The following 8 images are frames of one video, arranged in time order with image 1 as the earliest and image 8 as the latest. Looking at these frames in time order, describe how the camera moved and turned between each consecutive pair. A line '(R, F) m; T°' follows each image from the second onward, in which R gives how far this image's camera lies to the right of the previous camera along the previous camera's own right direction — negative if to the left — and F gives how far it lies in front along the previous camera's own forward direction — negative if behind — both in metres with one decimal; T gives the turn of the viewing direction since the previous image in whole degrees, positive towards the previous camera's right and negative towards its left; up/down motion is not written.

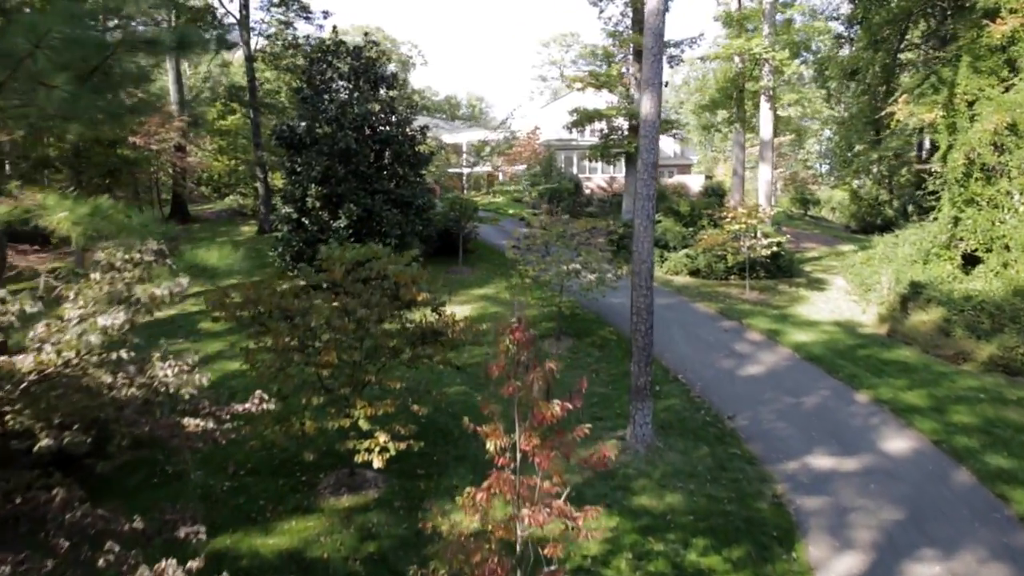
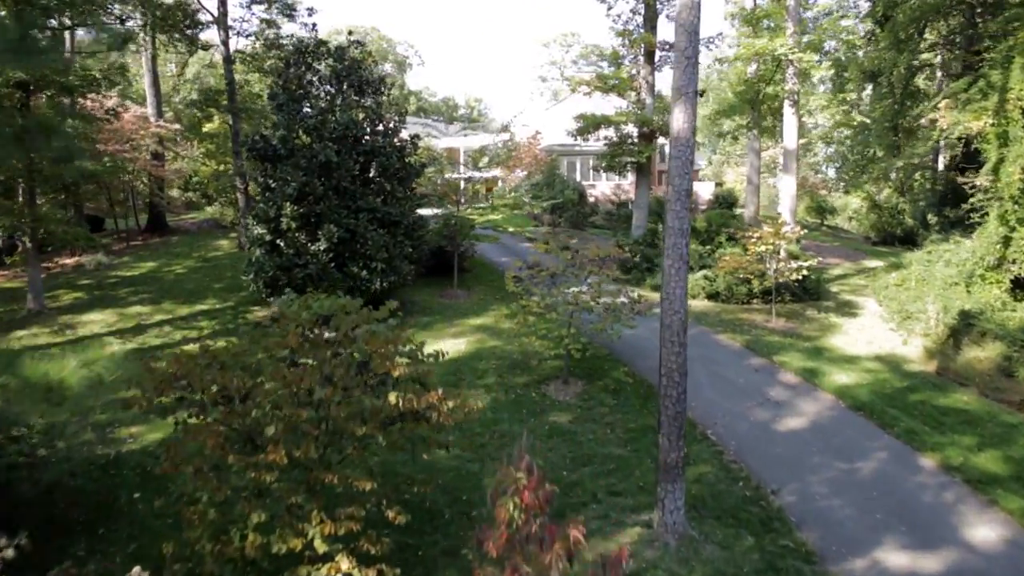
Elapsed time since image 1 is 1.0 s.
(0.0, +1.4) m; 0°
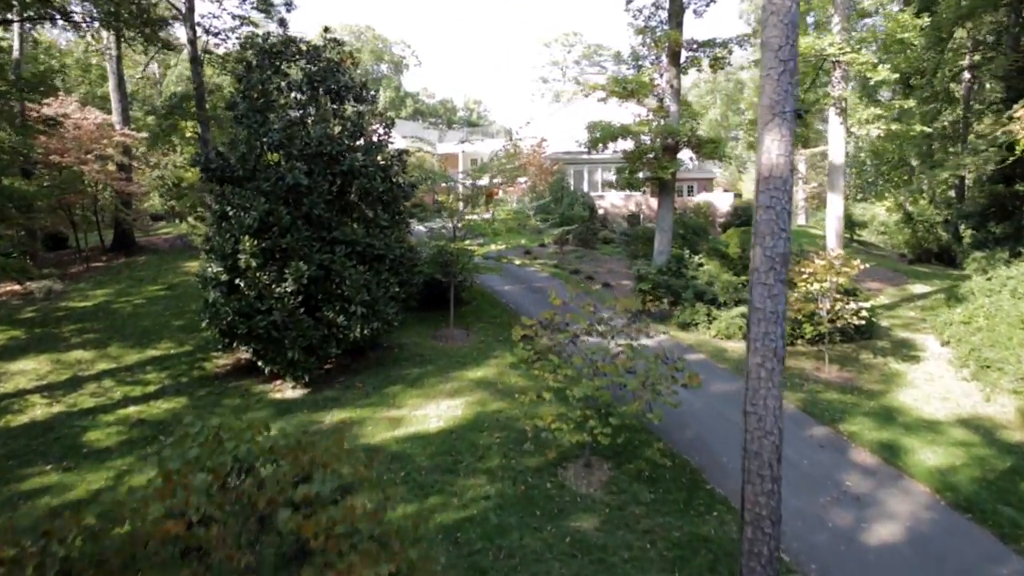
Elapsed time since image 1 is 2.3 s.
(-0.1, +2.0) m; 0°
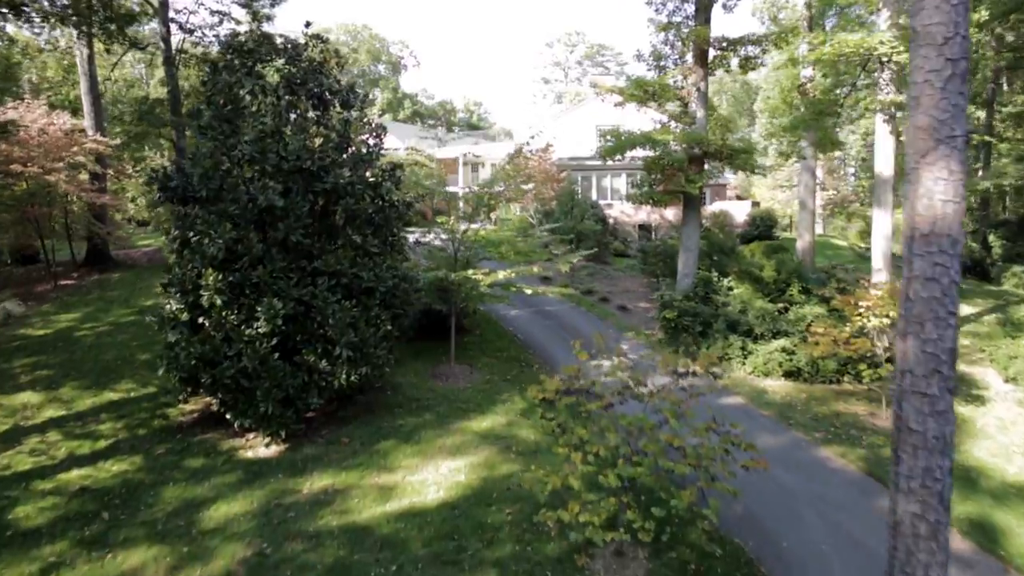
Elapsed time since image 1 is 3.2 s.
(-0.2, +1.4) m; 0°
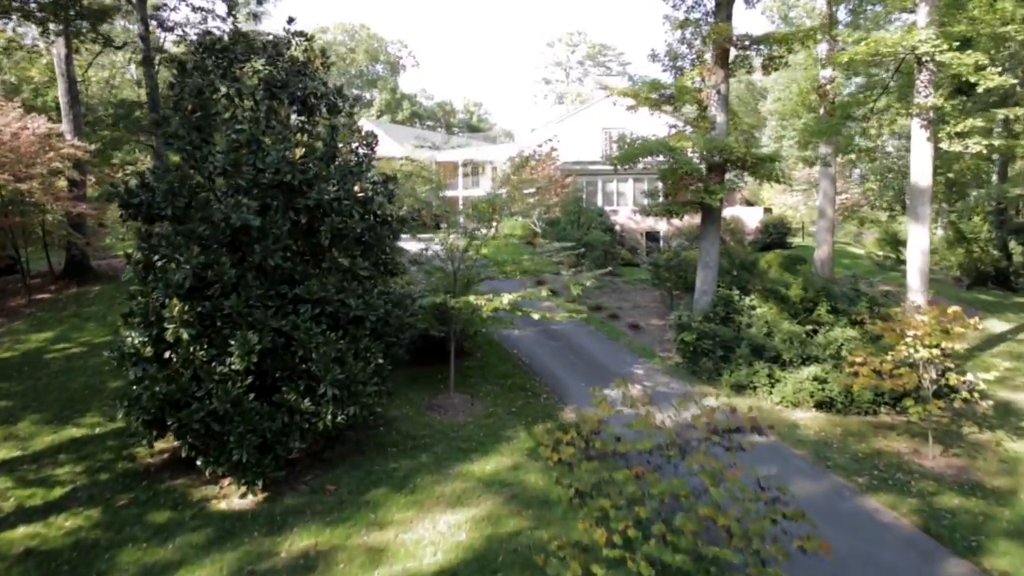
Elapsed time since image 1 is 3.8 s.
(-0.1, +0.9) m; 0°
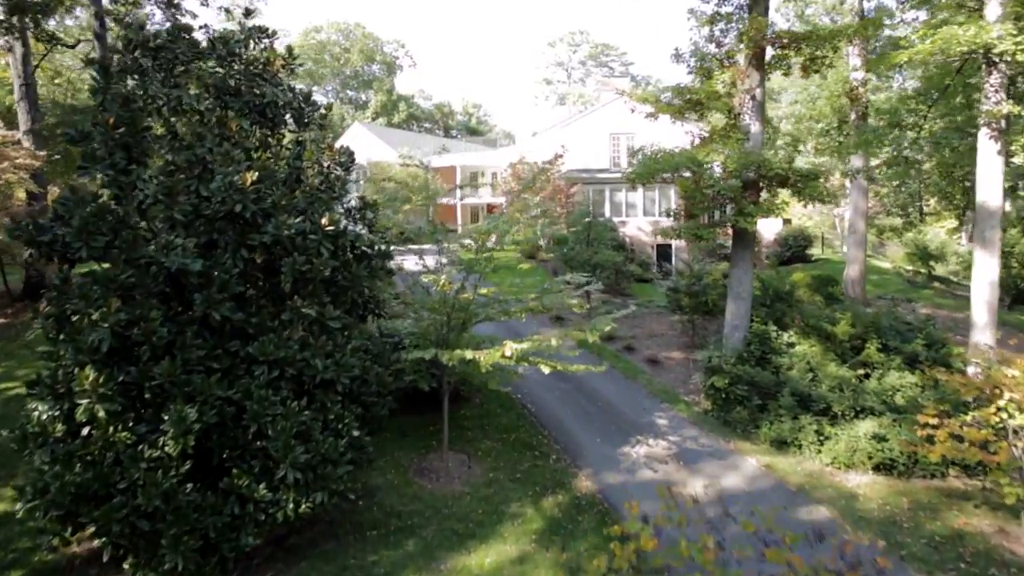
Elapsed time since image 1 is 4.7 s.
(-0.1, +1.5) m; 0°
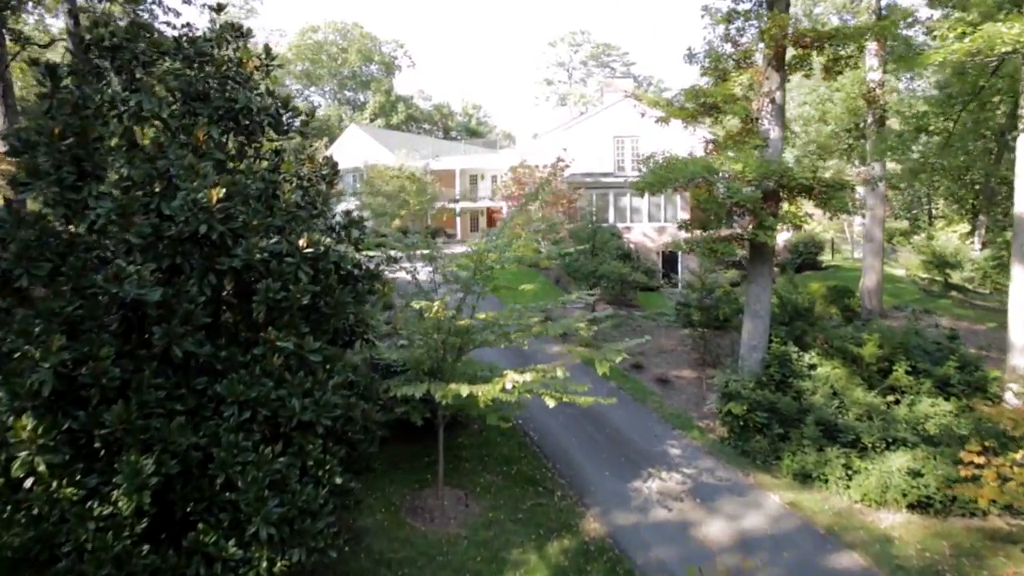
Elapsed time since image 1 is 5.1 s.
(0.0, +0.7) m; 0°
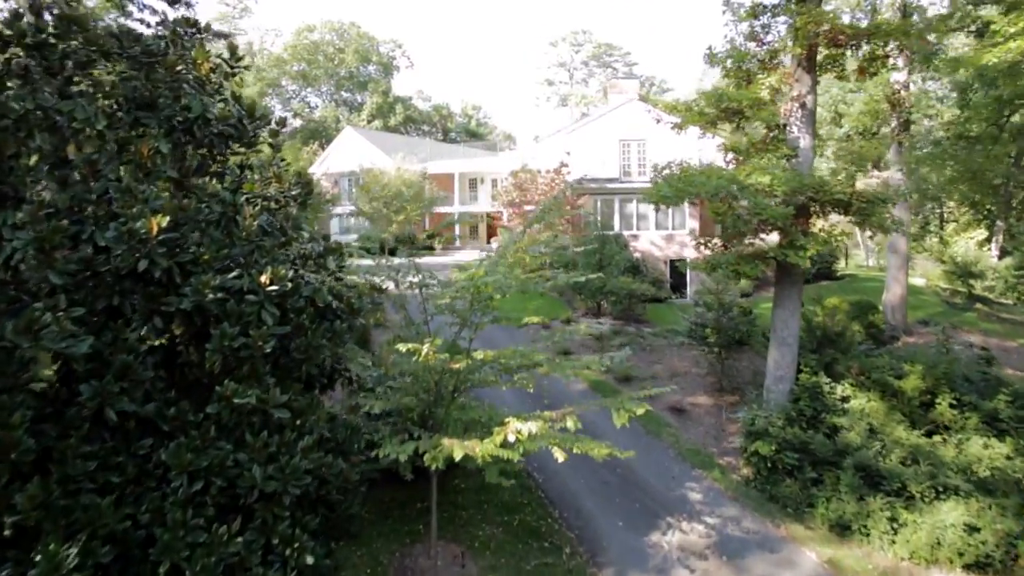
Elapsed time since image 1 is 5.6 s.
(0.0, +0.9) m; 0°
